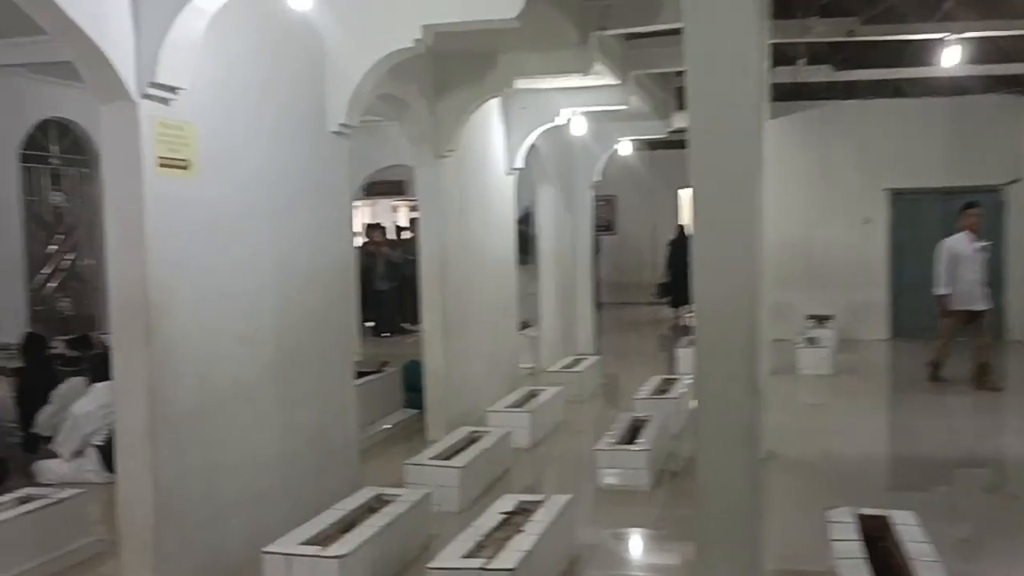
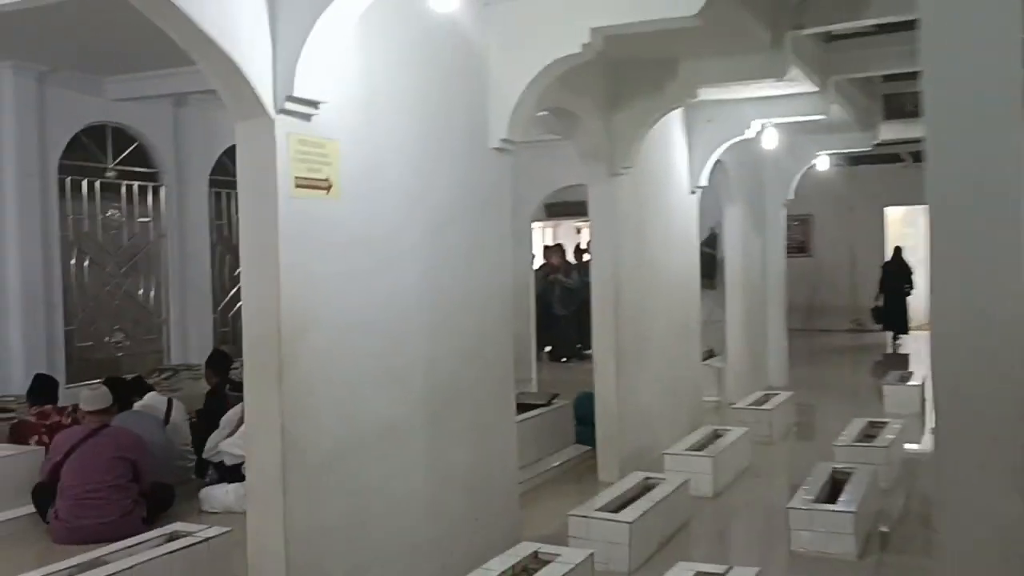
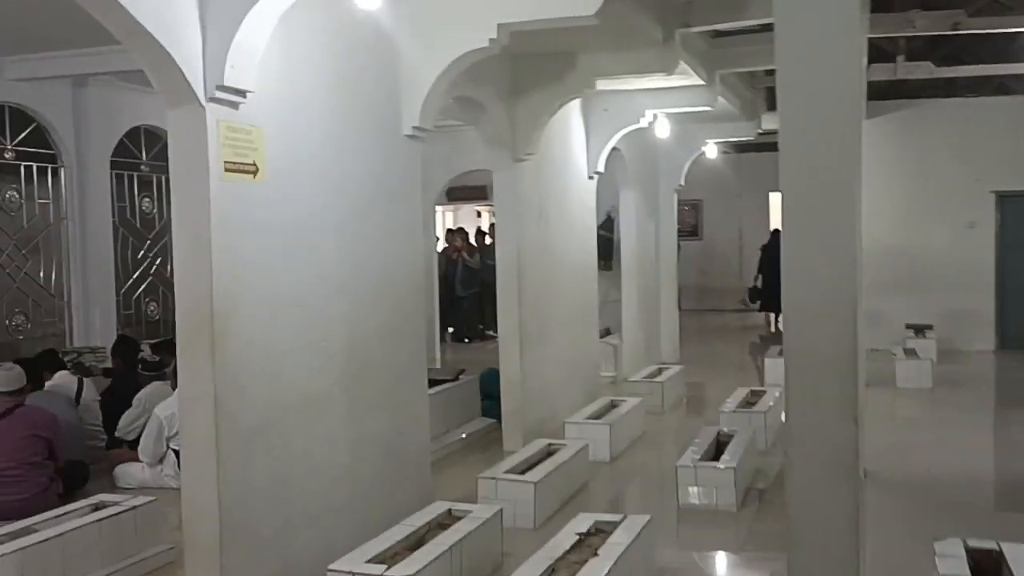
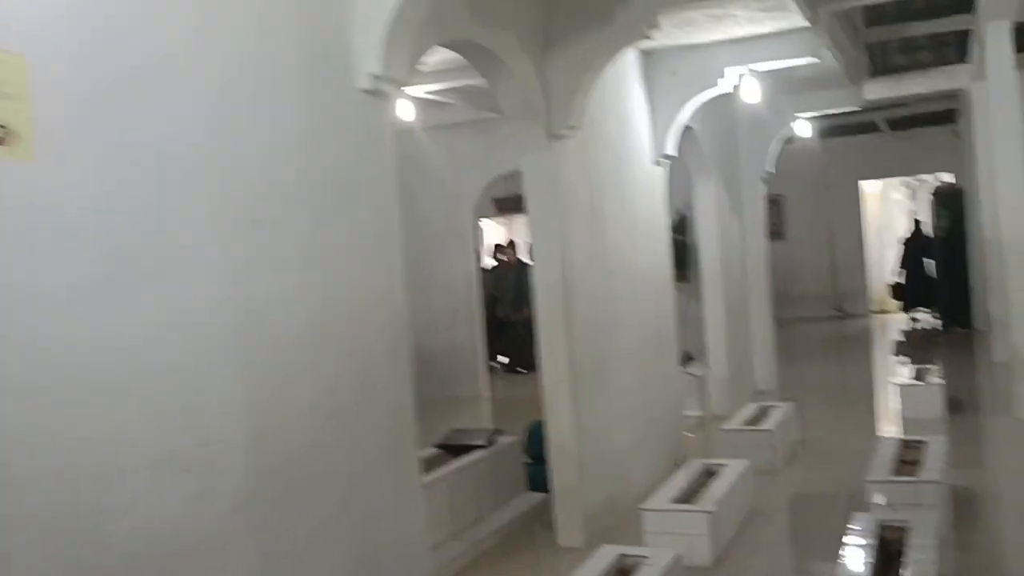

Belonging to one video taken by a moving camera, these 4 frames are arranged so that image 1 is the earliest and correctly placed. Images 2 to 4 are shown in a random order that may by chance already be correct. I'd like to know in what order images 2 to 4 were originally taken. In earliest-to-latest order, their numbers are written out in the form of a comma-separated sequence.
3, 2, 4
